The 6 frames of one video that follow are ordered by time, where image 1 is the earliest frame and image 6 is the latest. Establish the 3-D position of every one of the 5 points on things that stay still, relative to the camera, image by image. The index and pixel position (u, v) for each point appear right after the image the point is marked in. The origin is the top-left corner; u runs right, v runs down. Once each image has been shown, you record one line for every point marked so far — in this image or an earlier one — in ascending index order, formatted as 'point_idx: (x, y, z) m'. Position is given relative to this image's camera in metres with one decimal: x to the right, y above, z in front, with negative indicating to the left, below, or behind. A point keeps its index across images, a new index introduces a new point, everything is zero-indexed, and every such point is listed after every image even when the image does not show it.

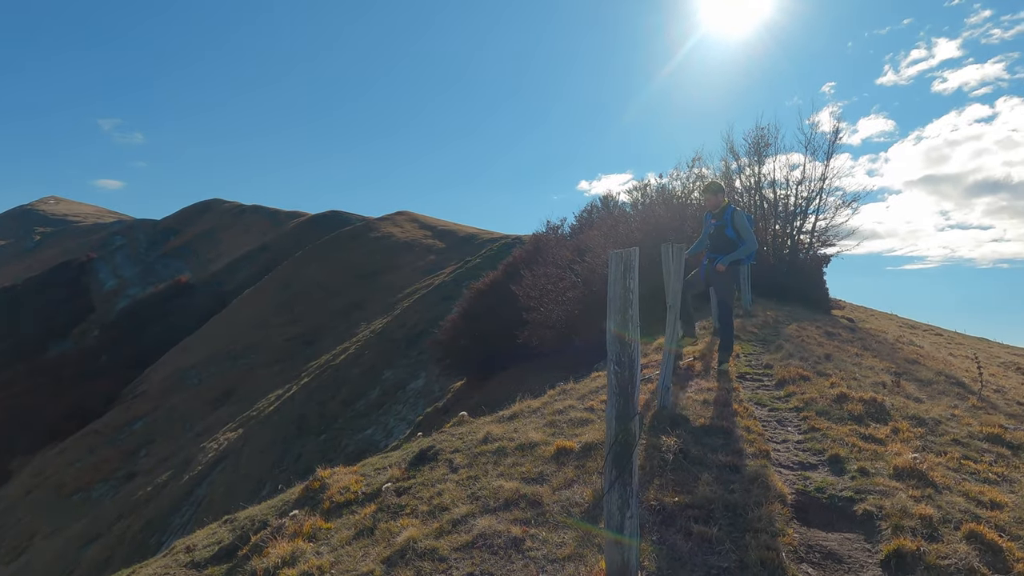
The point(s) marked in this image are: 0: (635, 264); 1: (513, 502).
0: (+0.7, +0.1, +3.8) m
1: (0.0, -1.7, +5.3) m
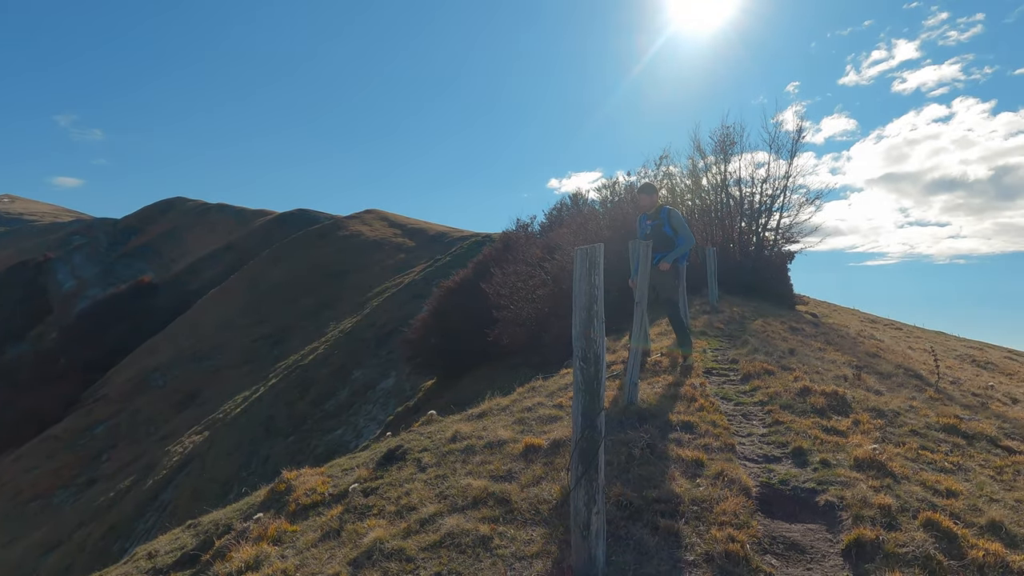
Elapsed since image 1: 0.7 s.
0: (+0.5, +0.2, +3.8) m
1: (-0.2, -1.7, +5.3) m
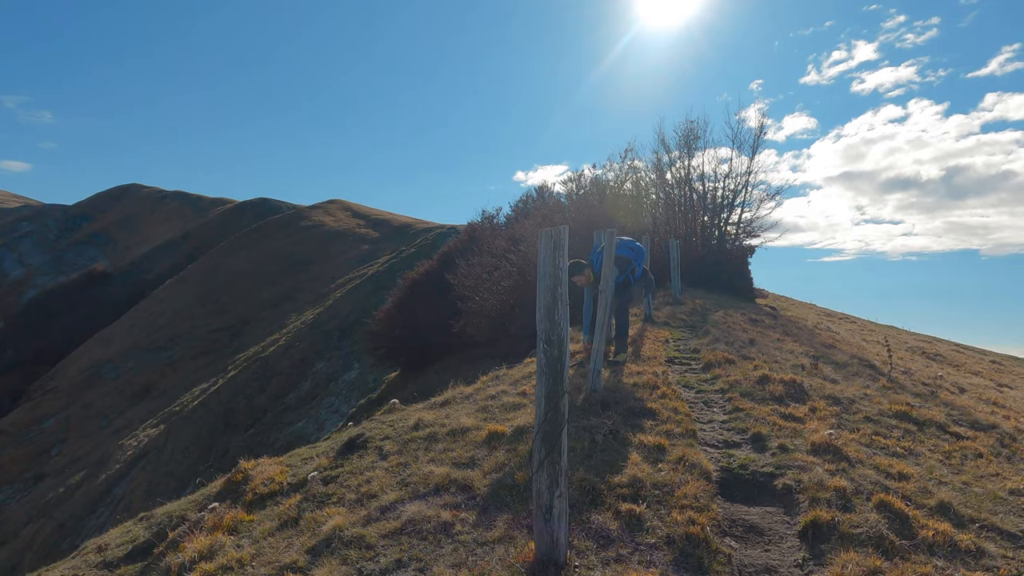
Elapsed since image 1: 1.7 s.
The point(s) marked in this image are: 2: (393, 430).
0: (+0.3, +0.3, +3.8) m
1: (-0.5, -1.6, +5.2) m
2: (-1.3, -1.5, +7.1) m
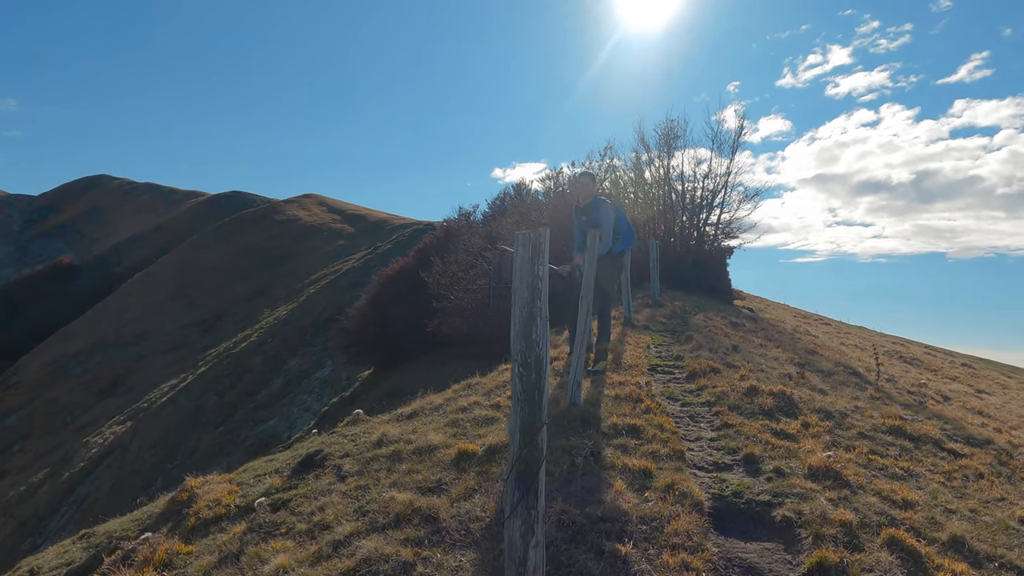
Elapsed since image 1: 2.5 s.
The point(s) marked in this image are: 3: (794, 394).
0: (+0.2, +0.2, +3.2) m
1: (-0.7, -1.6, +4.7) m
2: (-1.6, -1.6, +6.6) m
3: (+3.3, -1.2, +7.7) m
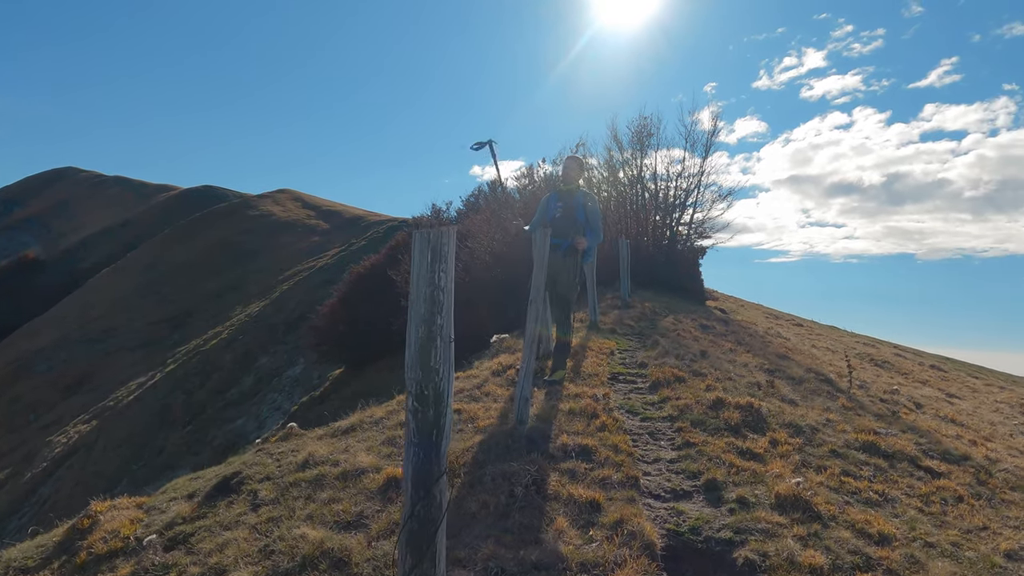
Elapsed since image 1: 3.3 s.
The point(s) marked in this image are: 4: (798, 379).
0: (-0.2, +0.1, +2.6) m
1: (-1.2, -1.7, +4.0) m
2: (-2.1, -1.6, +5.9) m
3: (+2.7, -1.3, +7.2) m
4: (+4.3, -1.4, +10.0) m
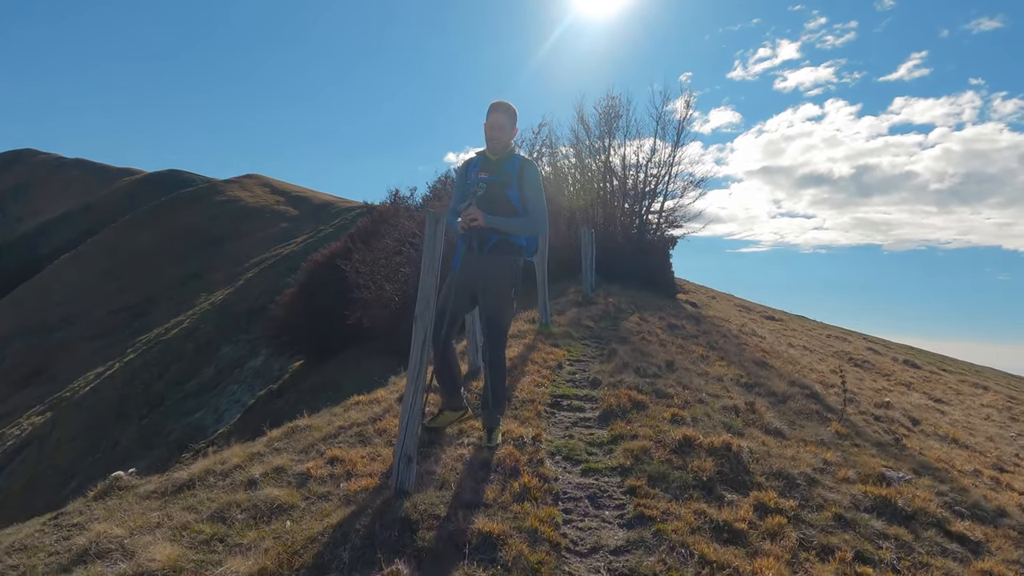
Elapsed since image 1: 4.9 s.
0: (-0.8, 0.0, +0.8) m
1: (-1.9, -1.7, +2.2) m
2: (-2.8, -1.6, +4.0) m
3: (+1.9, -1.3, +5.5) m
4: (+3.4, -1.4, +8.4) m
